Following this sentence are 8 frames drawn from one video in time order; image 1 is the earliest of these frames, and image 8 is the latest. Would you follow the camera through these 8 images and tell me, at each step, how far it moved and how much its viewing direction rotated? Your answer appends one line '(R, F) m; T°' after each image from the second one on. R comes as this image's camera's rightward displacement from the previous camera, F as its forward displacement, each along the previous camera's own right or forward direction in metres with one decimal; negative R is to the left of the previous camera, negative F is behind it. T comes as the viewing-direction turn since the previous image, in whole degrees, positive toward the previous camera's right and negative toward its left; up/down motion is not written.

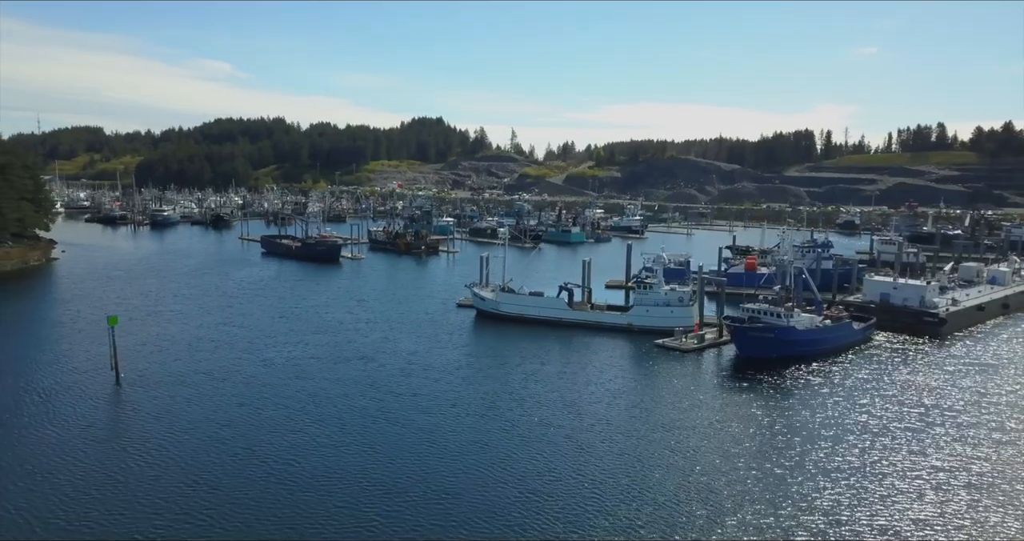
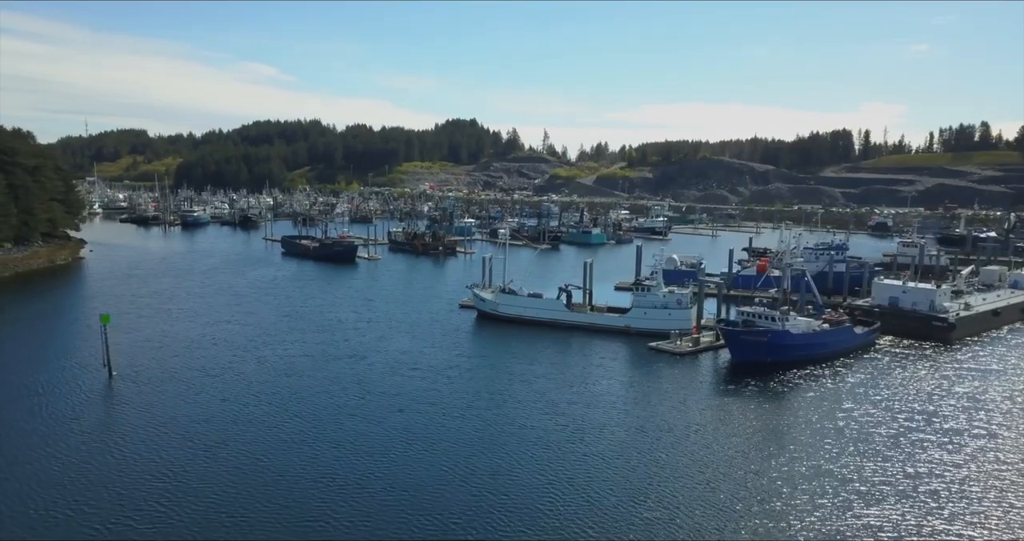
(+1.0, 0.0) m; -3°
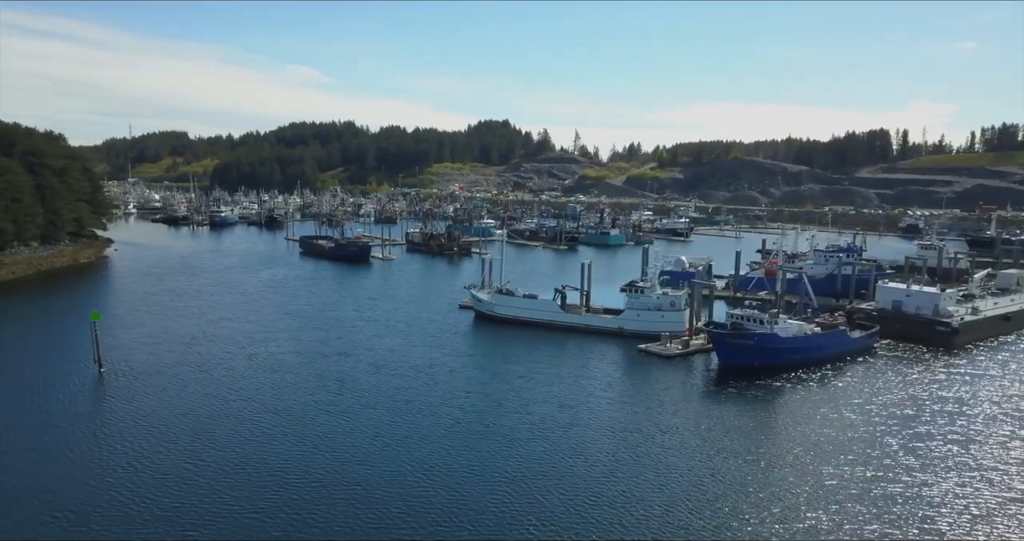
(+1.1, -0.1) m; -3°
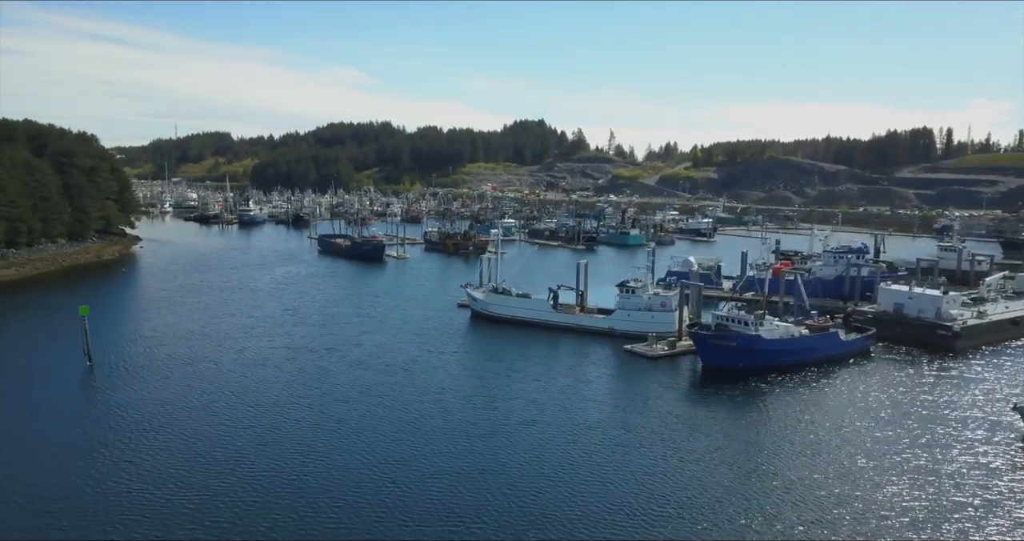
(+1.2, 0.0) m; -3°
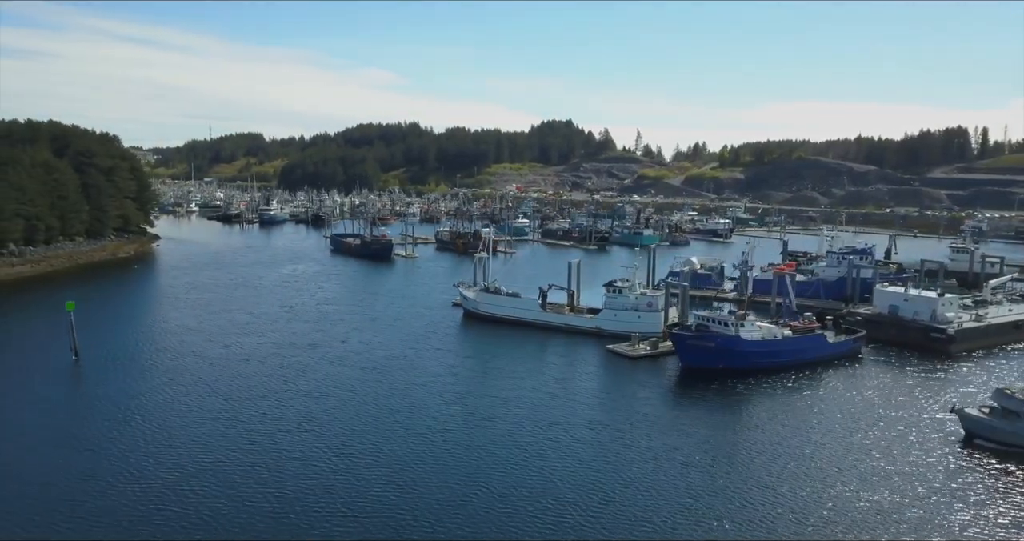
(+1.1, 0.0) m; -2°
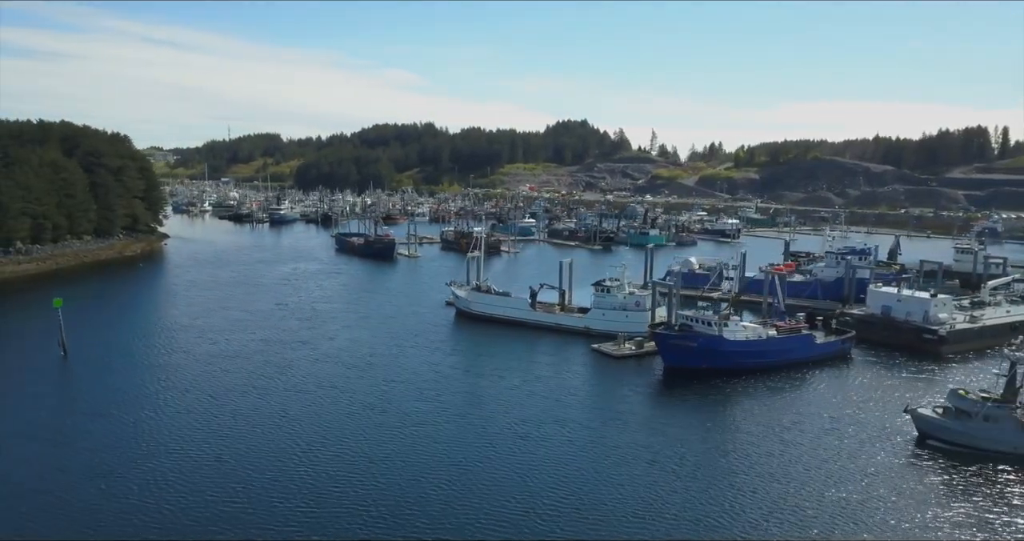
(+0.7, 0.0) m; -1°
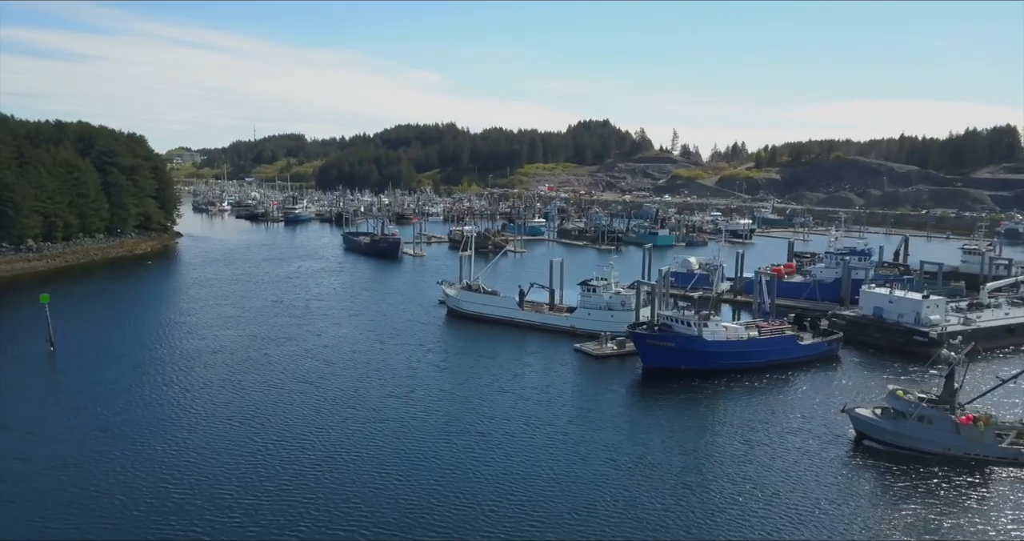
(+0.9, 0.0) m; -2°
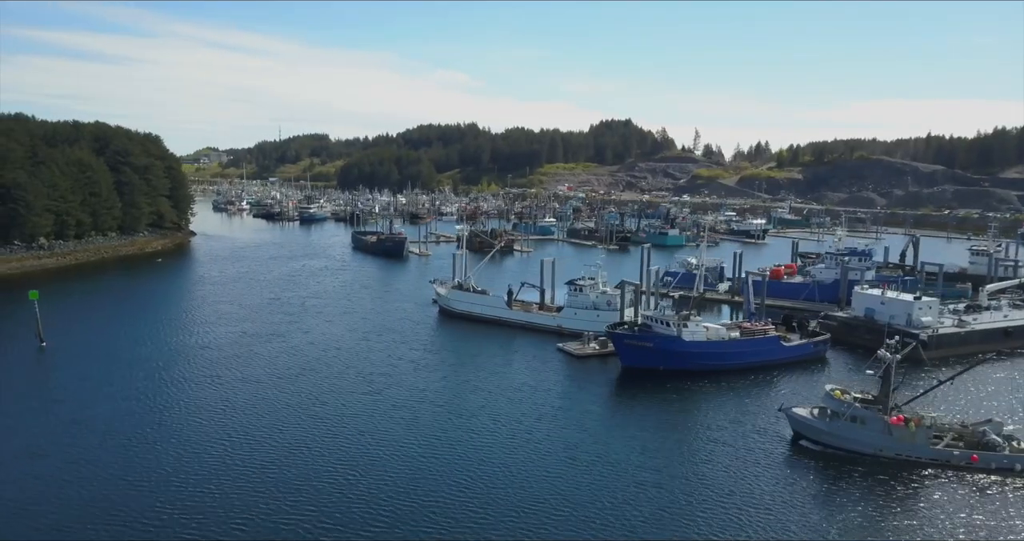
(+0.9, 0.0) m; -2°
